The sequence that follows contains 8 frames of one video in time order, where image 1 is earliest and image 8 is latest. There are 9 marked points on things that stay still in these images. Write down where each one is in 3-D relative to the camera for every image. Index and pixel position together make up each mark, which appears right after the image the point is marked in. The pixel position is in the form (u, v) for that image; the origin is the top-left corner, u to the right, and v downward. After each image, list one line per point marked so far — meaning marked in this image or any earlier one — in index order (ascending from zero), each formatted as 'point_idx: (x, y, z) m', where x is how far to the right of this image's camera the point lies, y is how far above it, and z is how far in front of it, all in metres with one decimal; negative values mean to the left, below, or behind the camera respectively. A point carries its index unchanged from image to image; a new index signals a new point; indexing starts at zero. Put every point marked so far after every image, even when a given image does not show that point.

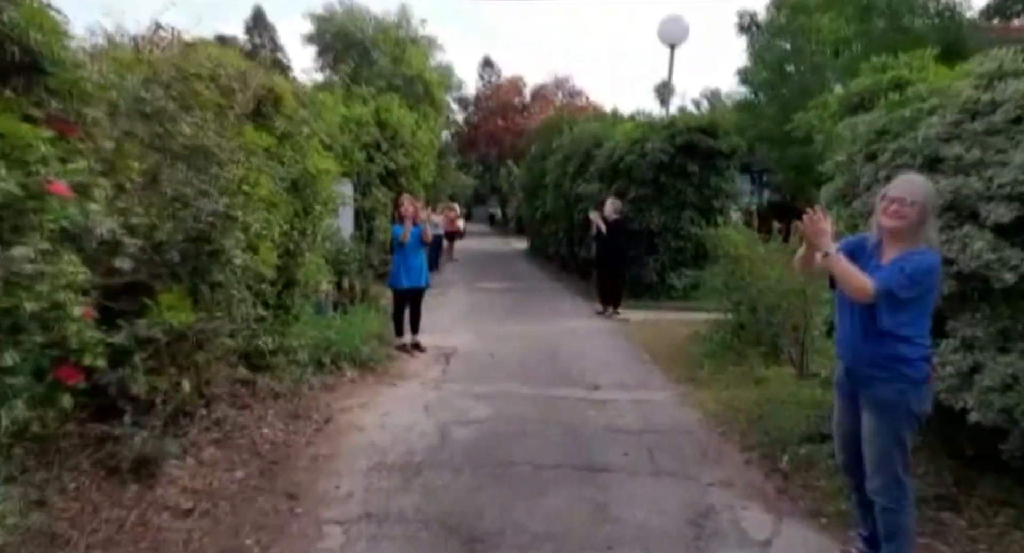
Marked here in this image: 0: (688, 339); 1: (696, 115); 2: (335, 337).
0: (+2.6, -1.0, +10.8) m
1: (+3.9, +3.4, +15.5) m
2: (-2.2, -0.8, +9.0) m
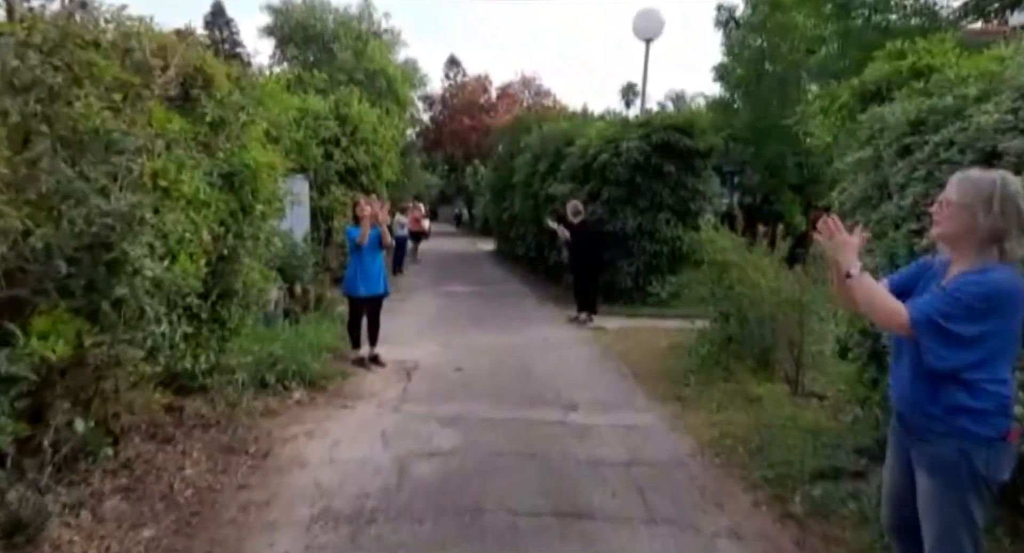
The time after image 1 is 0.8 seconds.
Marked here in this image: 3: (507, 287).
0: (+2.2, -1.1, +10.1) m
1: (+3.3, +3.3, +14.8) m
2: (-2.5, -0.8, +8.0) m
3: (-0.2, -0.3, +19.3) m
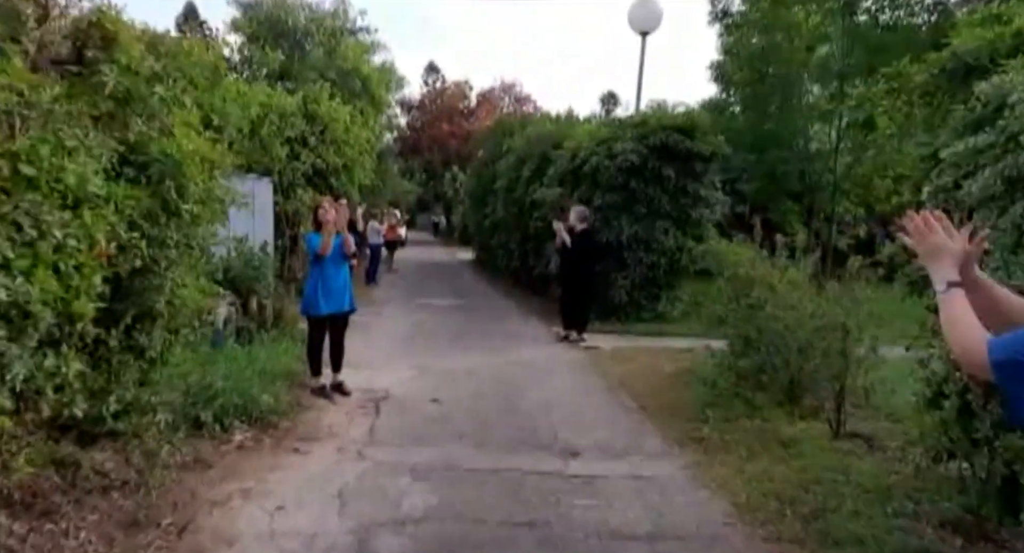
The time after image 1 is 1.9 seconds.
0: (+2.0, -1.3, +8.9) m
1: (+3.0, +3.0, +13.7) m
2: (-2.6, -1.0, +6.7) m
3: (-0.6, -0.6, +18.0) m
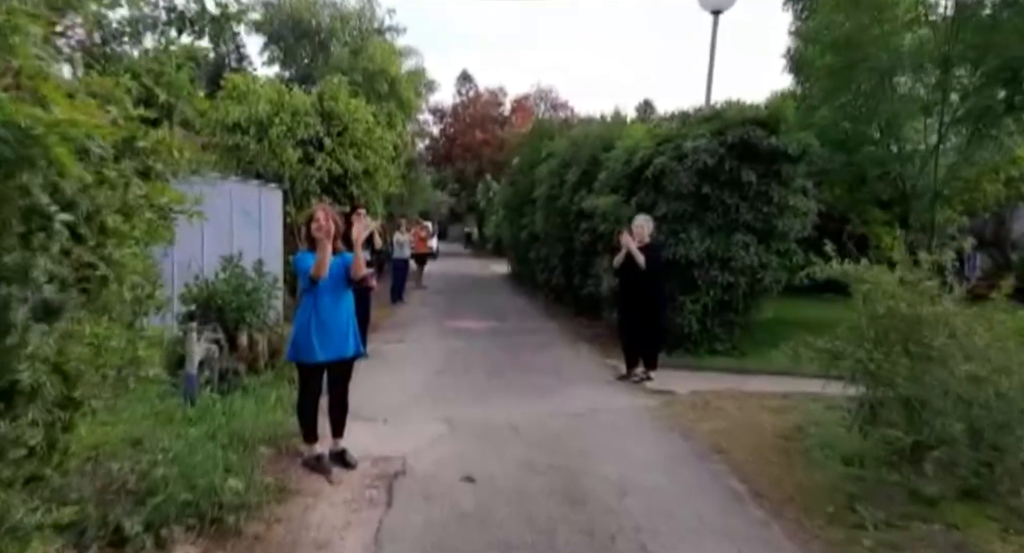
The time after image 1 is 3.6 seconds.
0: (+2.5, -1.6, +6.7) m
1: (+3.7, +2.7, +11.5) m
2: (-2.2, -1.2, +4.7) m
3: (+0.3, -1.0, +16.0) m
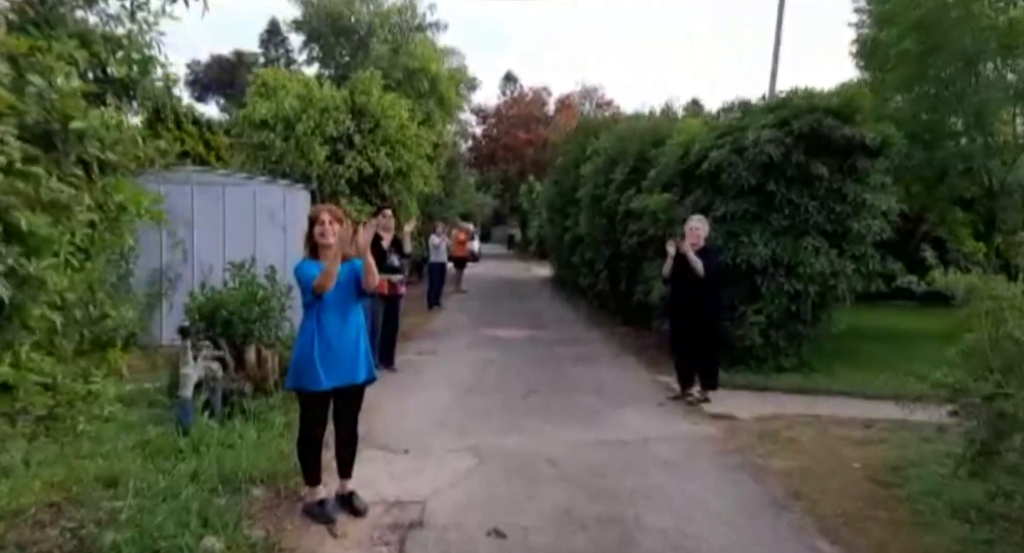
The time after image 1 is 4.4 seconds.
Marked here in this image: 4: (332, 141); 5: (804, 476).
0: (+2.8, -1.7, +5.5) m
1: (+4.3, +2.6, +10.3) m
2: (-2.0, -1.3, +3.8) m
3: (+1.2, -1.1, +14.9) m
4: (-3.1, +2.3, +12.6) m
5: (+2.5, -1.6, +6.2) m
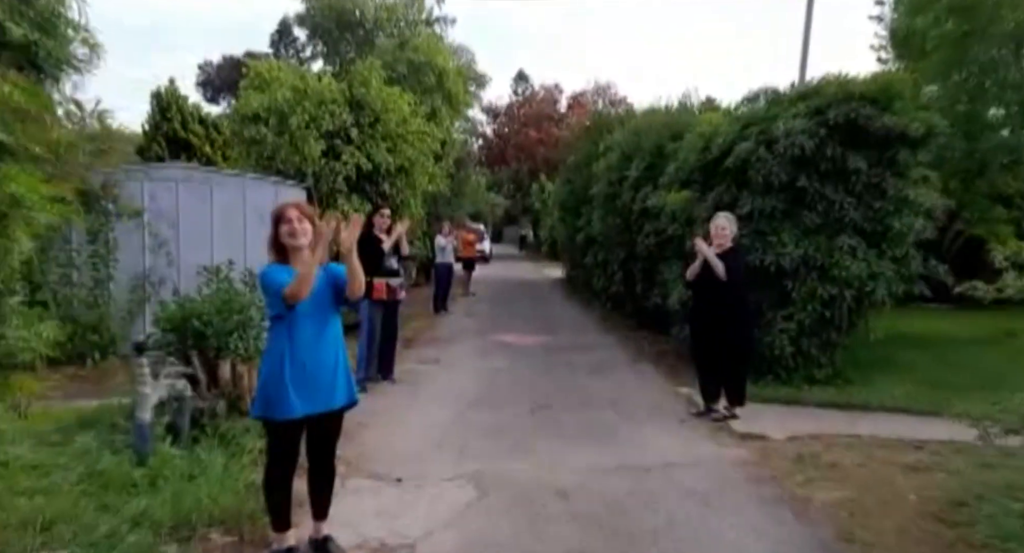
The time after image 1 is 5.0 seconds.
0: (+2.8, -1.7, +4.7) m
1: (+4.4, +2.5, +9.4) m
2: (-2.0, -1.4, +3.1) m
3: (+1.4, -1.2, +14.1) m
4: (-3.0, +2.3, +11.8) m
5: (+2.5, -1.7, +5.4) m
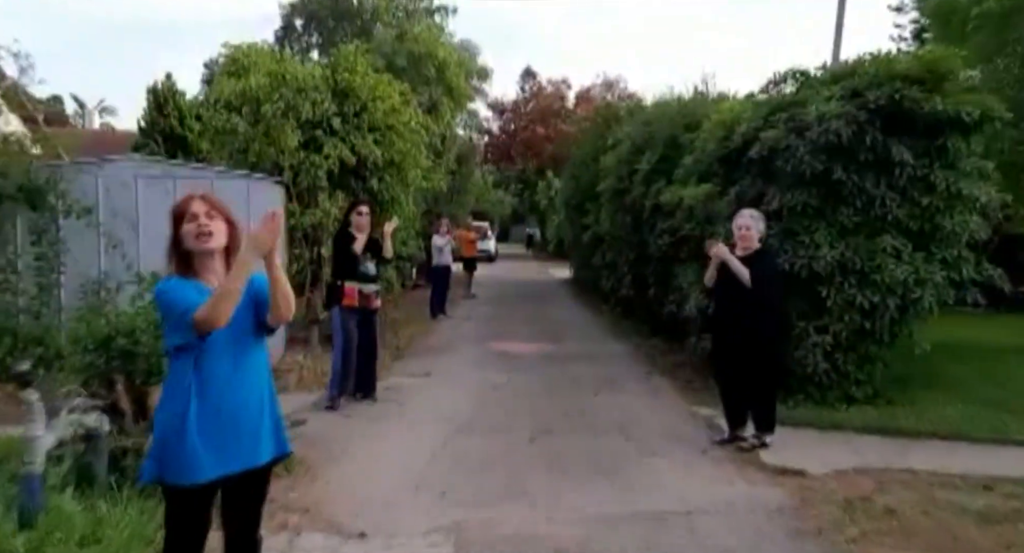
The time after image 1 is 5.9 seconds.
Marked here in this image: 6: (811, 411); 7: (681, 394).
0: (+2.8, -1.8, +3.6) m
1: (+4.4, +2.5, +8.3) m
2: (-2.1, -1.4, +2.0) m
3: (+1.4, -1.2, +13.0) m
4: (-3.0, +2.2, +10.8) m
5: (+2.4, -1.8, +4.3) m
6: (+3.3, -1.5, +8.0) m
7: (+2.2, -1.5, +9.4) m
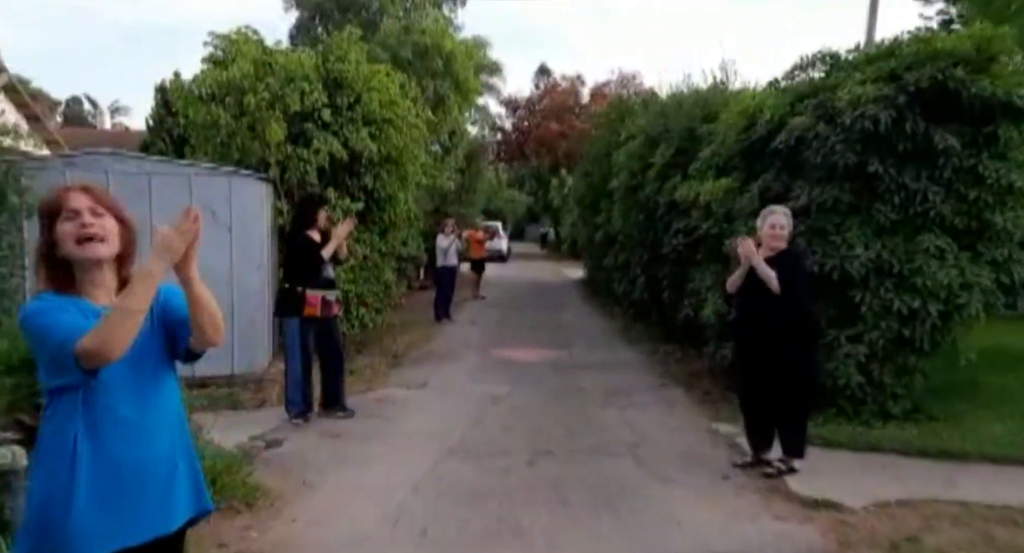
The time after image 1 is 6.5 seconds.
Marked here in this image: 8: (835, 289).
0: (+2.6, -1.8, +2.8) m
1: (+4.3, +2.4, +7.4) m
2: (-2.3, -1.5, +1.3) m
3: (+1.5, -1.3, +12.2) m
4: (-2.9, +2.2, +10.1) m
5: (+2.3, -1.8, +3.5) m
6: (+3.2, -1.5, +7.2) m
7: (+2.2, -1.5, +8.6) m
8: (+3.3, -0.1, +7.5) m
